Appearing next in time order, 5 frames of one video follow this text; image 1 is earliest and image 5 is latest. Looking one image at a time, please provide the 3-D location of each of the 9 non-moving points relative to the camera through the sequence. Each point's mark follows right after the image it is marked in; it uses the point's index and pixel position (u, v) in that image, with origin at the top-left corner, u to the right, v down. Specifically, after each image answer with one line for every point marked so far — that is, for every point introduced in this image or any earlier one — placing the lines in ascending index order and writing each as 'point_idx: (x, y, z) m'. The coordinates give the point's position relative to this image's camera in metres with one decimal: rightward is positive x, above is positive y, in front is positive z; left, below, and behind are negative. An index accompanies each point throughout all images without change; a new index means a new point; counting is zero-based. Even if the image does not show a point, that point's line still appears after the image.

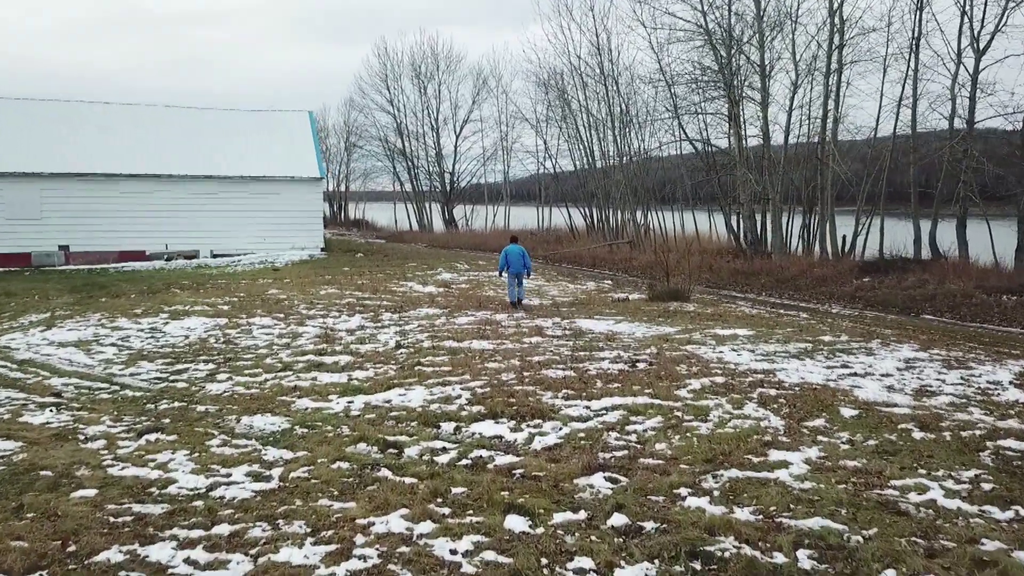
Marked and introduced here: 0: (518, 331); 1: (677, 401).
0: (+0.1, -0.6, +11.1) m
1: (+1.4, -1.0, +7.0) m
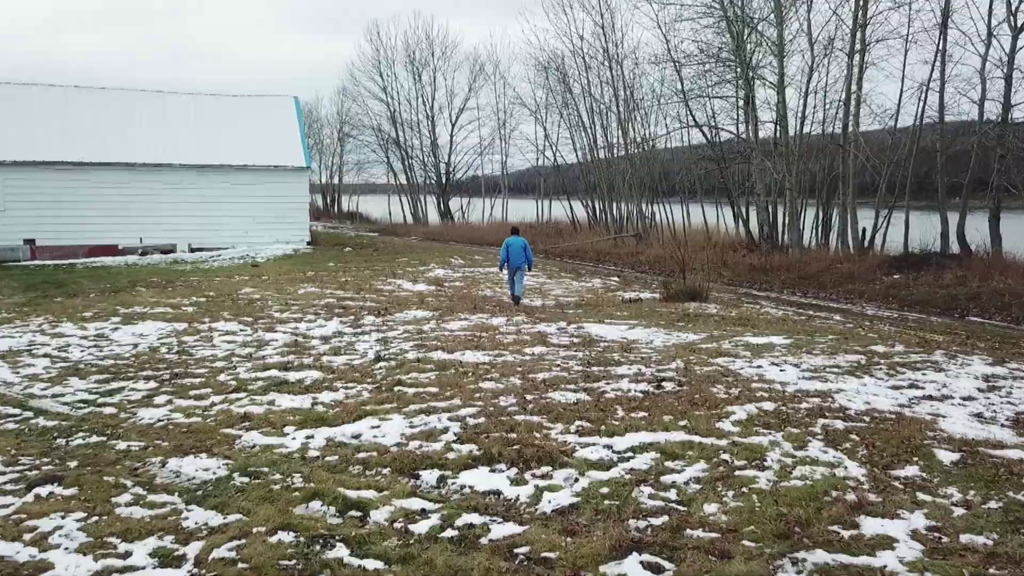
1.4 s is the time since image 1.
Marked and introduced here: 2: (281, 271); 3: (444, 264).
0: (+0.1, -0.6, +9.6) m
1: (+1.4, -1.0, +5.6) m
2: (-5.0, +0.4, +17.7) m
3: (-1.6, +0.6, +19.2) m
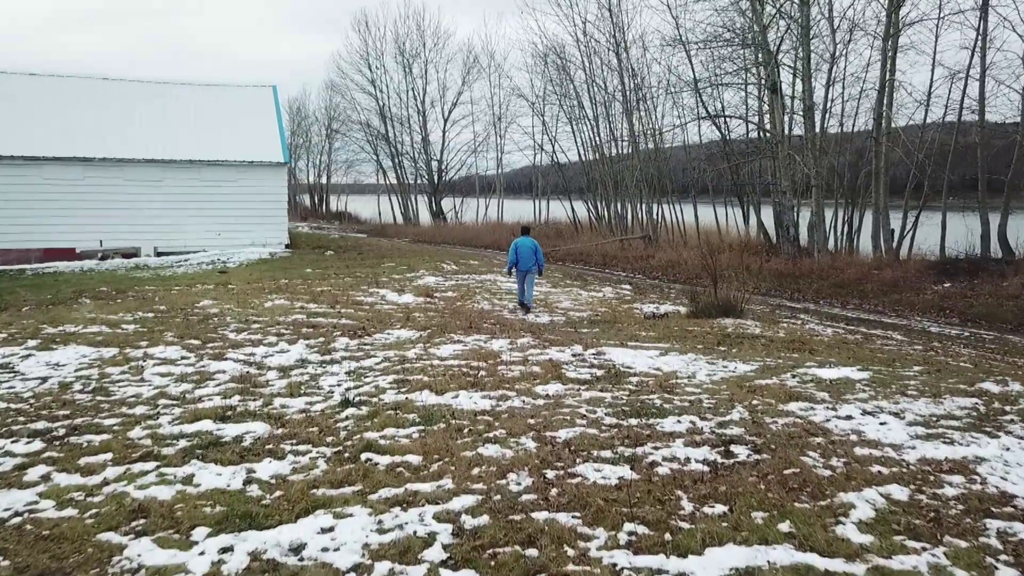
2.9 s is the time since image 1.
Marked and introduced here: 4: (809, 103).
0: (+0.1, -0.8, +7.6) m
1: (+1.5, -1.2, +3.6) m
2: (-5.0, +0.2, +15.7) m
3: (-1.6, +0.4, +17.2) m
4: (+6.8, +4.2, +18.5) m
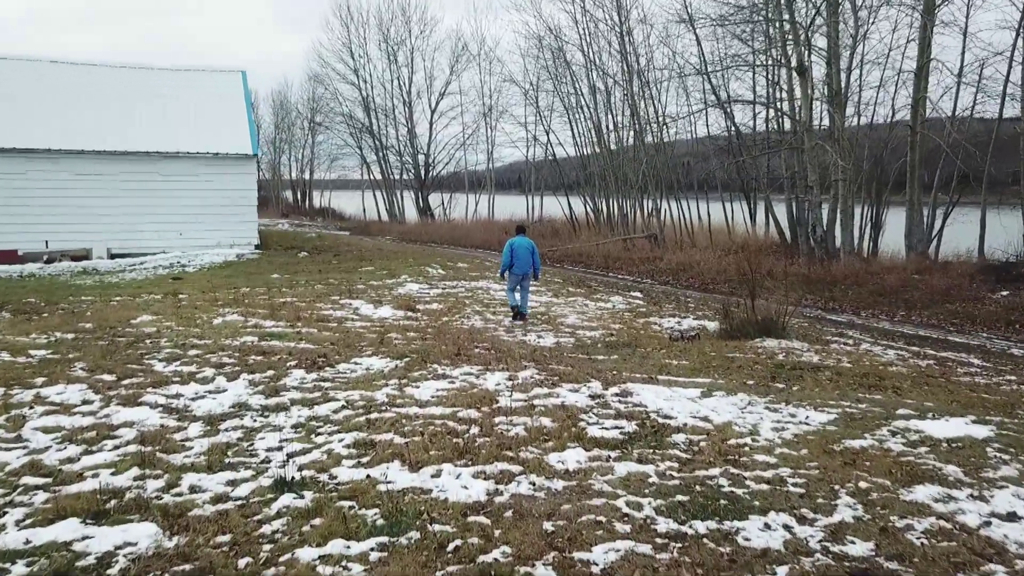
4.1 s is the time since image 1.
0: (+0.1, -1.0, +5.7) m
1: (+1.6, -1.4, +1.7) m
2: (-5.1, 0.0, +13.7) m
3: (-1.7, +0.2, +15.3) m
4: (+6.6, +4.1, +16.7) m
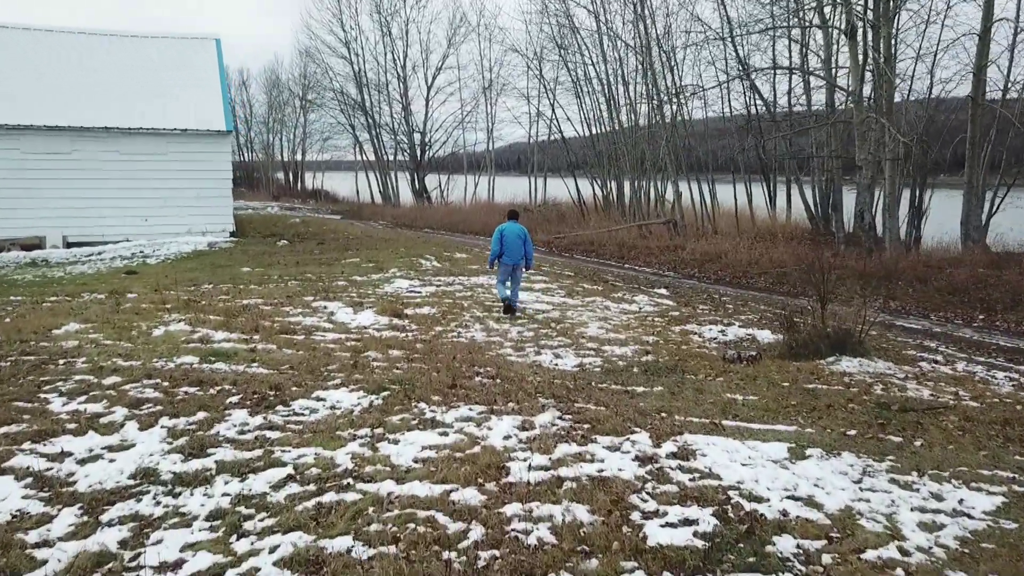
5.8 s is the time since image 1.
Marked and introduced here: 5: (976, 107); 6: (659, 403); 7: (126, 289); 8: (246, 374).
0: (+0.2, -1.1, +3.8) m
1: (+1.7, -1.6, -0.2) m
2: (-5.0, +0.1, +11.7) m
3: (-1.7, +0.3, +13.3) m
4: (+6.7, +4.2, +14.7) m
5: (+8.2, +3.2, +14.4) m
6: (+1.1, -0.8, +5.8) m
7: (-5.3, 0.0, +11.2) m
8: (-2.1, -0.7, +6.7) m
